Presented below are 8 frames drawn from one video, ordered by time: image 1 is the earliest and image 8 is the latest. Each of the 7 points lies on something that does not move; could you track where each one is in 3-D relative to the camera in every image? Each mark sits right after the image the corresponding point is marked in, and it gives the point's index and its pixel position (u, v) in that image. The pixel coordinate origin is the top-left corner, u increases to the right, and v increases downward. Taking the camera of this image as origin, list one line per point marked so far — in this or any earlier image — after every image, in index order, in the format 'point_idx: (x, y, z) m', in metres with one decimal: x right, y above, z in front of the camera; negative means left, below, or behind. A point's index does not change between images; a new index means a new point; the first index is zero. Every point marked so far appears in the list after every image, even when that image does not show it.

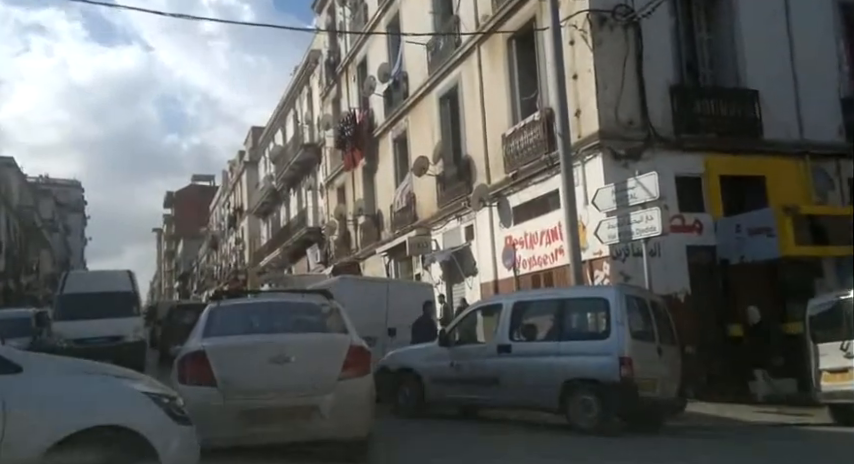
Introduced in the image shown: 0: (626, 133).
0: (+3.8, +1.8, +15.4) m
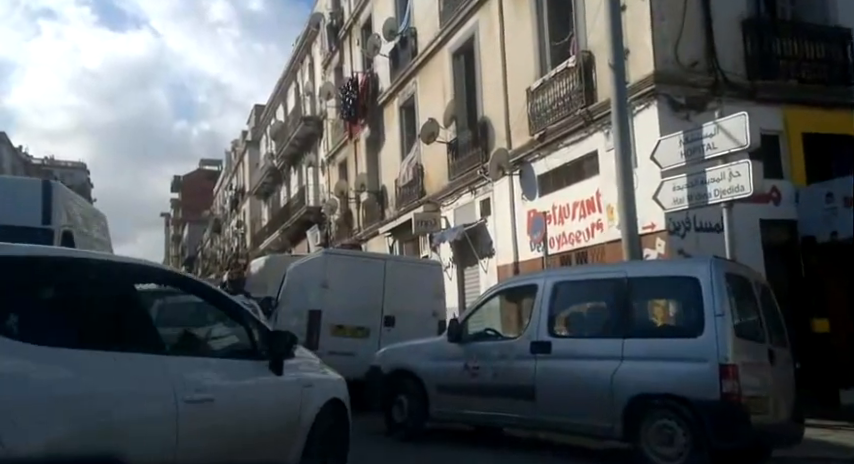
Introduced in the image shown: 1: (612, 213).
0: (+3.9, +2.3, +12.3) m
1: (+3.1, +0.3, +13.7) m
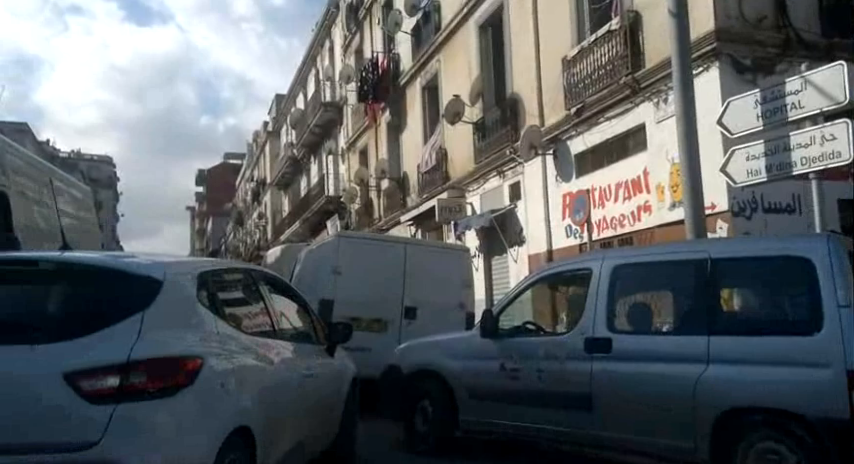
0: (+4.3, +2.6, +10.6) m
1: (+3.5, +0.6, +12.1) m
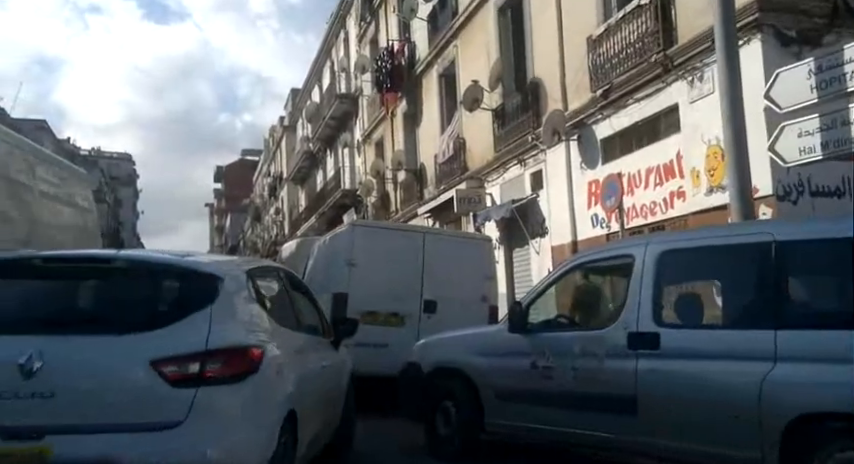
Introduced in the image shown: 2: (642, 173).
0: (+4.5, +2.7, +9.8) m
1: (+3.8, +0.7, +11.3) m
2: (+3.4, +0.9, +12.9) m
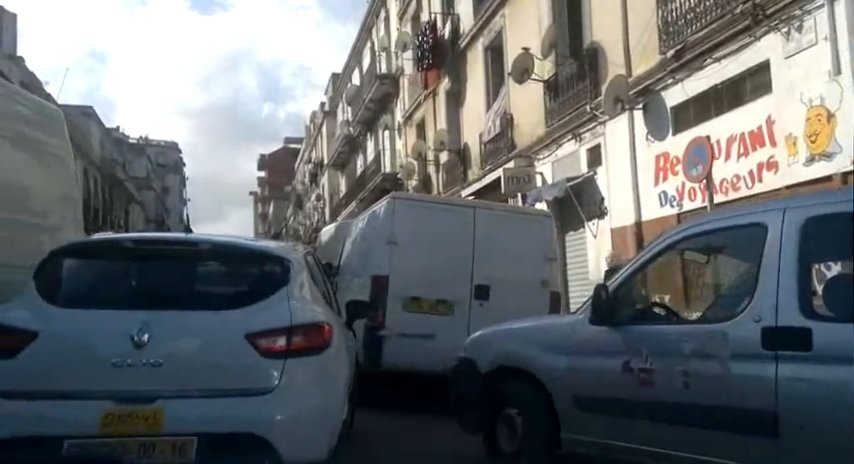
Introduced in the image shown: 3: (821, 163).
0: (+5.1, +3.0, +8.2) m
1: (+4.4, +1.0, +9.7) m
2: (+4.1, +1.2, +11.3) m
3: (+4.5, +0.8, +9.3) m
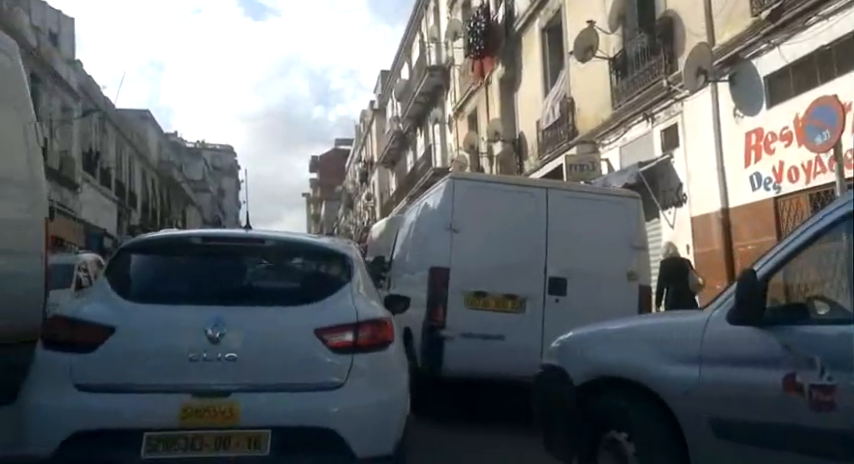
0: (+5.6, +3.2, +6.6) m
1: (+5.0, +1.2, +8.2) m
2: (+4.8, +1.4, +9.8) m
3: (+5.1, +1.0, +7.7) m
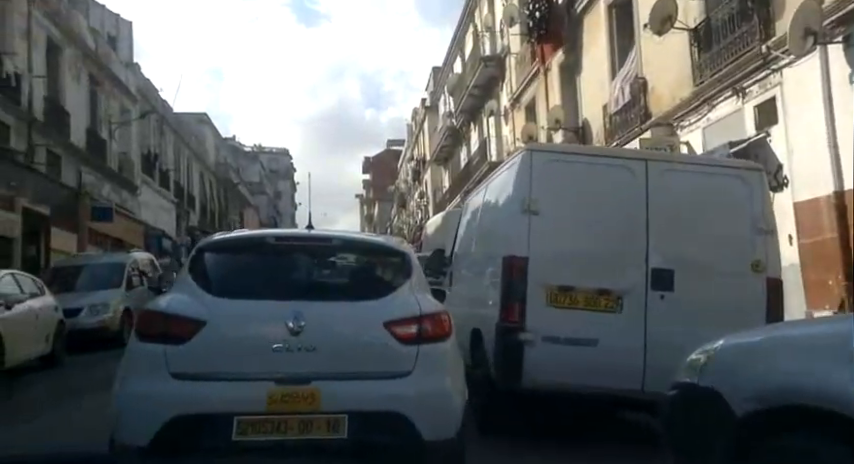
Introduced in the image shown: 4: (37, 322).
0: (+6.1, +3.4, +4.8) m
1: (+5.6, +1.4, +6.4) m
2: (+5.5, +1.6, +8.1) m
3: (+5.7, +1.2, +6.0) m
4: (-6.9, -1.6, +14.6) m
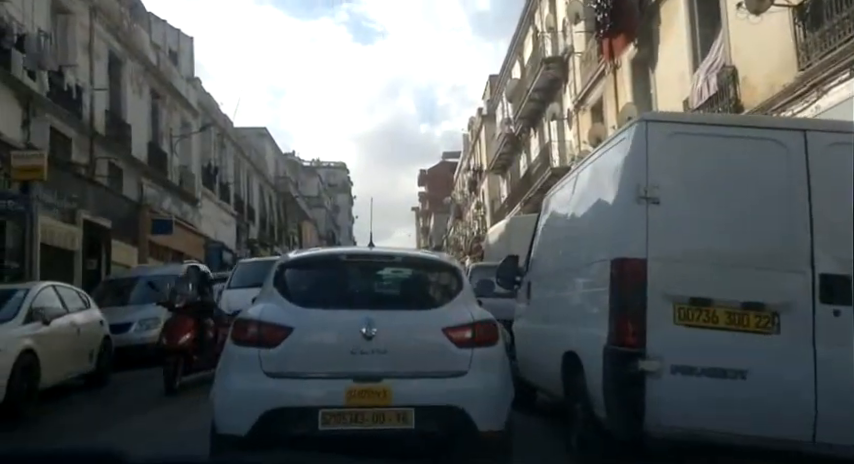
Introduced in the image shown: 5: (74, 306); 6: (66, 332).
0: (+6.5, +3.5, +2.9) m
1: (+6.1, +1.5, +4.5) m
2: (+6.2, +1.7, +6.1) m
3: (+6.2, +1.2, +4.1) m
4: (-5.8, -1.7, +13.5) m
5: (-6.1, -1.3, +14.0) m
6: (-5.7, -1.6, +12.8) m
